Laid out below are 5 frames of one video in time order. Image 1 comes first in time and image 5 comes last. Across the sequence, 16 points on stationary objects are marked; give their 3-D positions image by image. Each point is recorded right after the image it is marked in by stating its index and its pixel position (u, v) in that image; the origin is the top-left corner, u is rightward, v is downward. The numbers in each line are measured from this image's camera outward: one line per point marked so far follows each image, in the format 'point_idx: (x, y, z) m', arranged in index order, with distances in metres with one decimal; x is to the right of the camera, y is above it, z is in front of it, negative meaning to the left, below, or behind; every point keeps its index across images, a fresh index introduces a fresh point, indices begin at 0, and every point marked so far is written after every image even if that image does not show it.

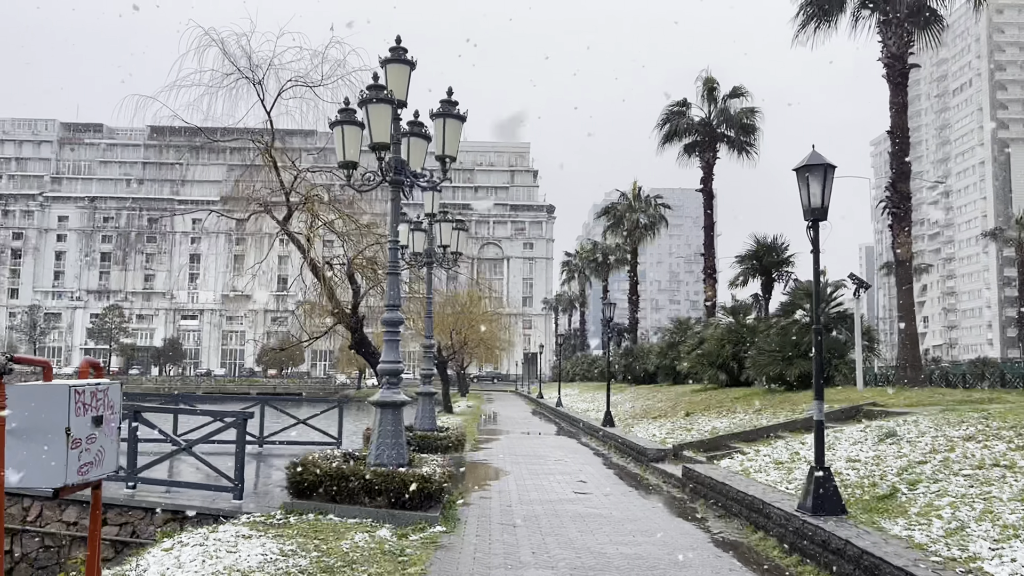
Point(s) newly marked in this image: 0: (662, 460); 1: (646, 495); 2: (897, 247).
0: (+2.4, -2.7, +11.4) m
1: (+1.7, -2.6, +9.2) m
2: (+7.3, +0.8, +13.7) m
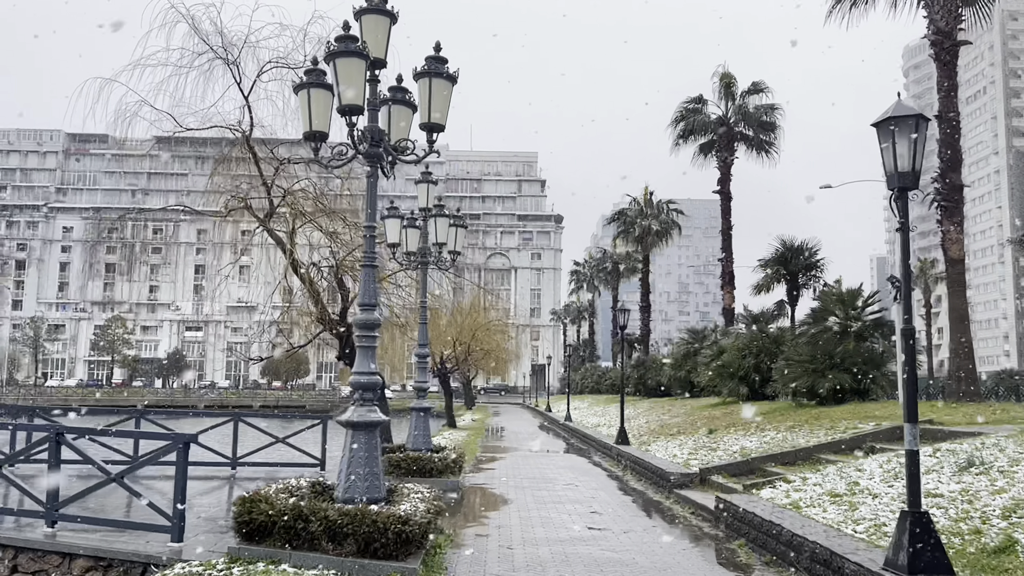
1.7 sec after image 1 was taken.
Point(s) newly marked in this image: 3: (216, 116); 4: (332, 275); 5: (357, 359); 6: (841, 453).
0: (+2.4, -2.7, +10.0) m
1: (+1.7, -2.6, +7.7) m
2: (+7.4, +0.7, +12.2) m
3: (-5.3, +3.1, +12.8) m
4: (-3.4, +0.3, +13.6) m
5: (-1.4, -0.7, +6.6) m
6: (+4.4, -2.2, +9.7) m
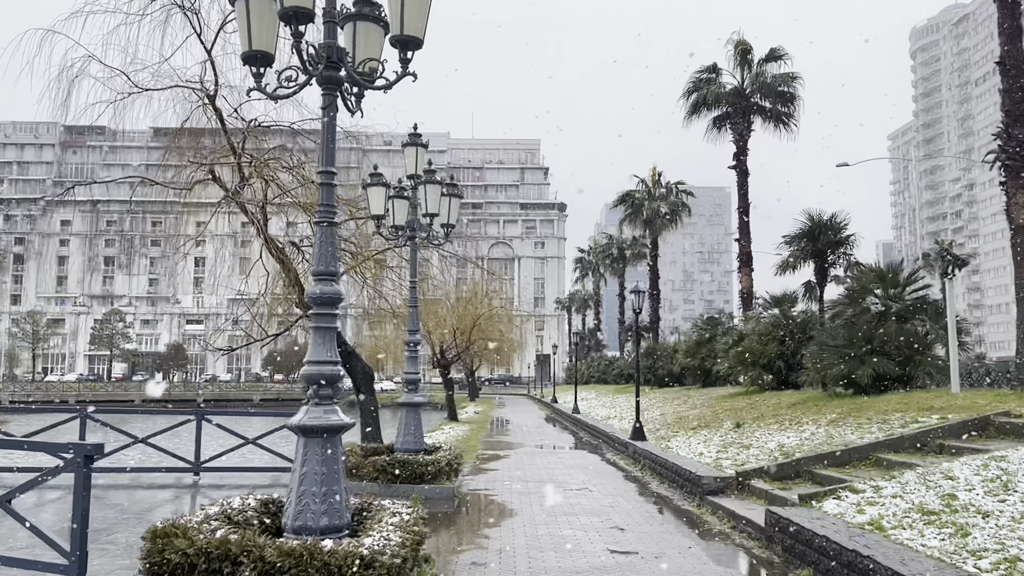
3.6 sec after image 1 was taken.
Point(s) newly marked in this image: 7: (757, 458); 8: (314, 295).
0: (+2.5, -2.4, +8.5) m
1: (+1.8, -2.3, +6.3) m
2: (+7.4, +1.2, +10.7) m
3: (-5.3, +3.4, +11.3) m
4: (-3.4, +0.6, +12.1) m
5: (-1.4, -0.4, +5.1) m
6: (+4.5, -1.9, +8.2) m
7: (+3.2, -2.3, +9.6) m
8: (-1.4, -0.1, +5.0) m
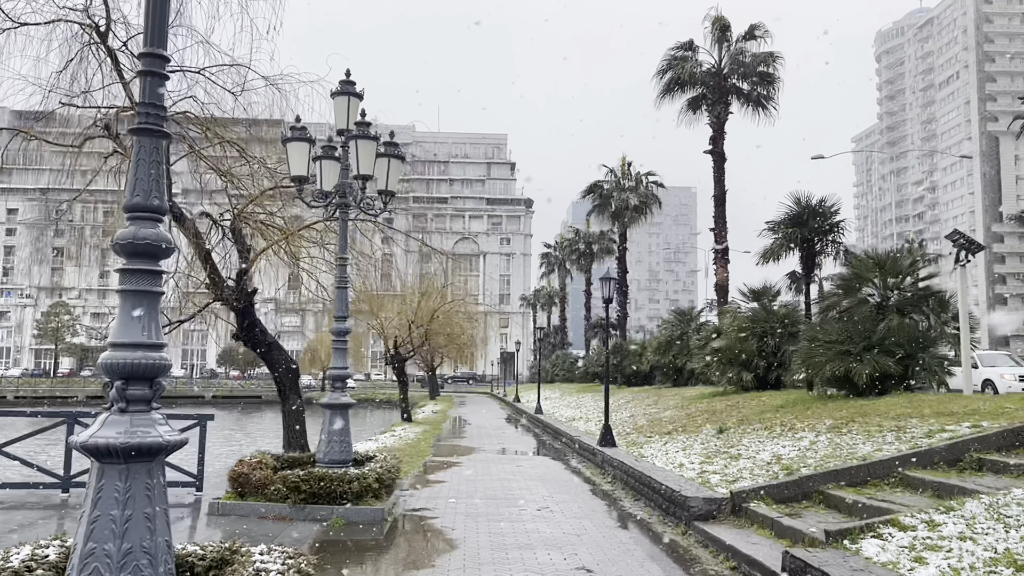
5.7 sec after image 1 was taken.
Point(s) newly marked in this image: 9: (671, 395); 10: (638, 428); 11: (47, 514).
0: (+1.9, -2.2, +6.9) m
1: (+1.3, -2.1, +4.6) m
2: (+6.8, +1.3, +9.3) m
3: (-5.9, +3.7, +9.3) m
4: (-4.0, +0.9, +10.2) m
5: (-1.8, -0.1, +3.3) m
6: (+3.9, -1.7, +6.7) m
7: (+2.6, -2.0, +8.0) m
8: (-1.7, +0.2, +3.2) m
9: (+4.3, -2.9, +19.4) m
10: (+2.6, -2.9, +14.7) m
11: (-5.1, -2.5, +7.8) m
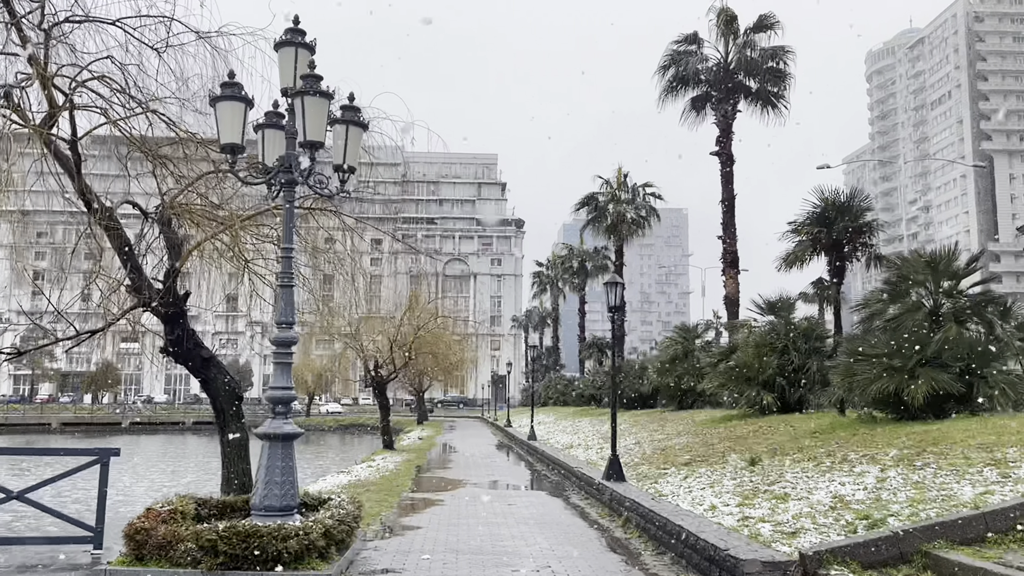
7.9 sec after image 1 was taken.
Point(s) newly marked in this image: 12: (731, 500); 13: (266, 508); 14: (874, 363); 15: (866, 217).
0: (+1.8, -2.1, +5.0) m
1: (+1.3, -1.9, +2.7) m
2: (+6.7, +1.4, +7.6) m
3: (-6.0, +3.7, +7.5) m
4: (-4.2, +0.8, +8.4) m
5: (-1.8, 0.0, +1.5) m
6: (+3.9, -1.6, +4.8) m
7: (+2.6, -2.0, +6.1) m
8: (-1.8, +0.4, +1.4) m
9: (+4.1, -3.2, +17.6) m
10: (+2.4, -3.0, +12.8) m
11: (-5.2, -2.4, +5.9) m
12: (+2.3, -2.3, +7.7) m
13: (-2.3, -2.0, +6.8) m
14: (+5.2, -1.1, +10.3) m
15: (+6.6, +1.3, +13.5) m
